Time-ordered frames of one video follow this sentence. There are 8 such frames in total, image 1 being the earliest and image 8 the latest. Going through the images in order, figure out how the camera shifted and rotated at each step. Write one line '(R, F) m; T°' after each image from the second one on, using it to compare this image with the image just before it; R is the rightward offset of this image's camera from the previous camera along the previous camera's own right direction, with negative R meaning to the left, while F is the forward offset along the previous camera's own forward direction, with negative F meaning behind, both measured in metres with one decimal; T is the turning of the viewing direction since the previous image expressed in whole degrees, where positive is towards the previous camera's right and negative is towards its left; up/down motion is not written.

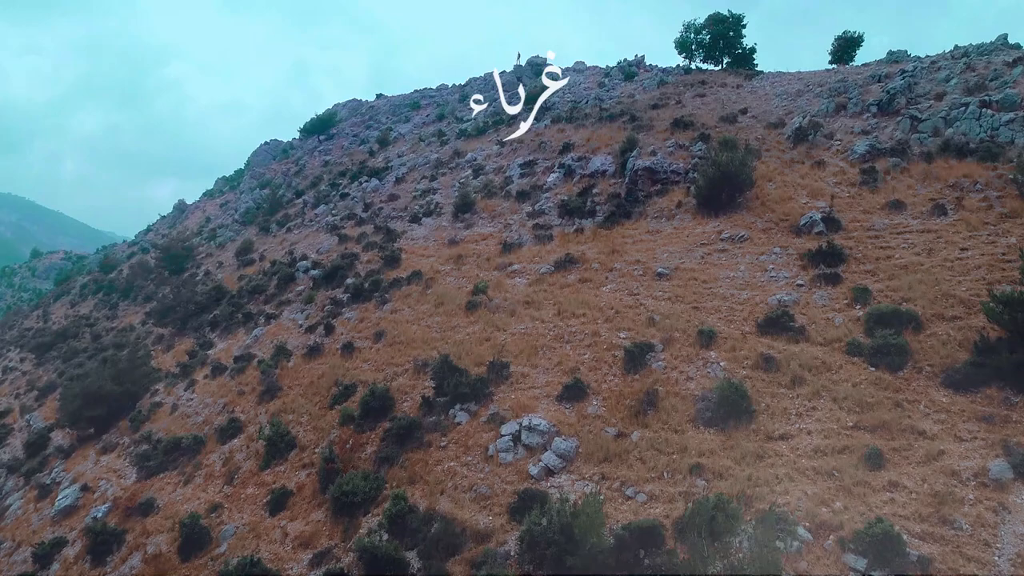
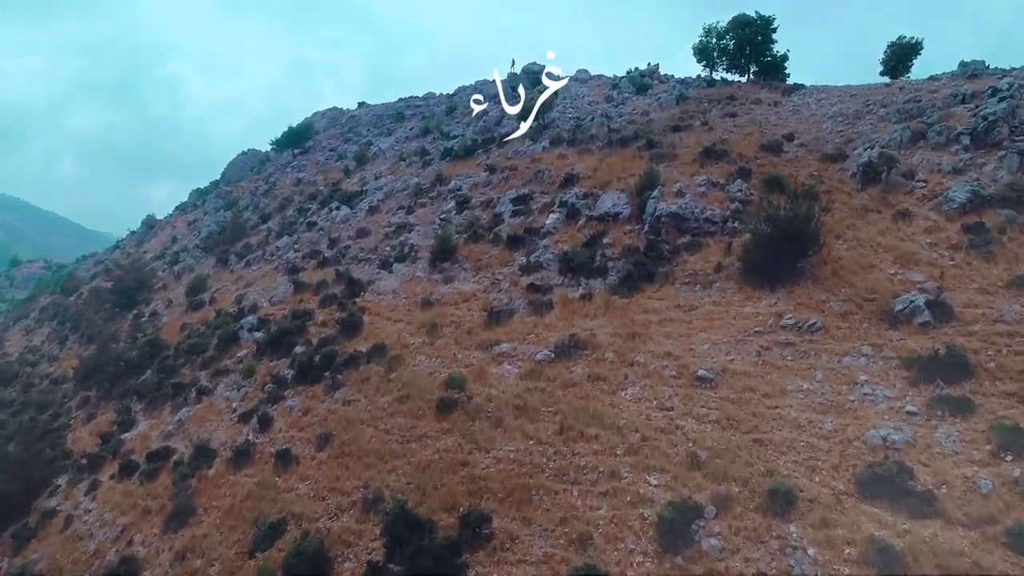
(+0.4, +7.6) m; 0°
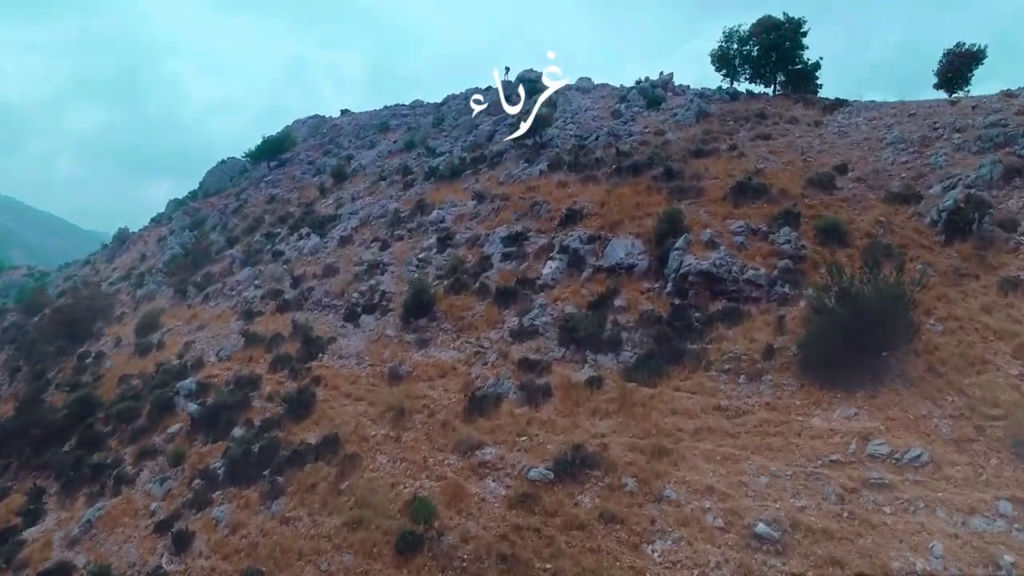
(+0.3, +5.8) m; 0°
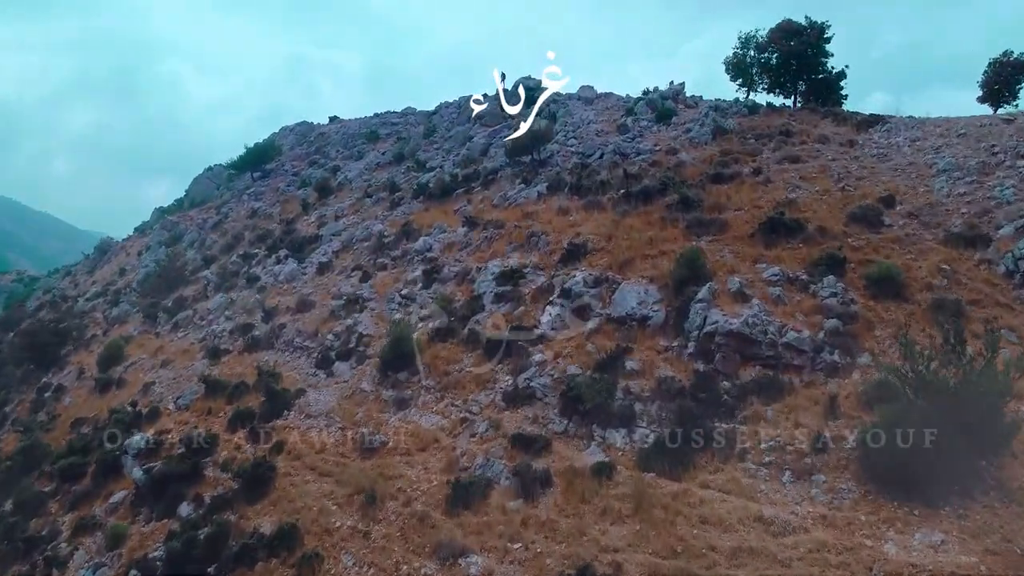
(+0.2, +3.5) m; 0°
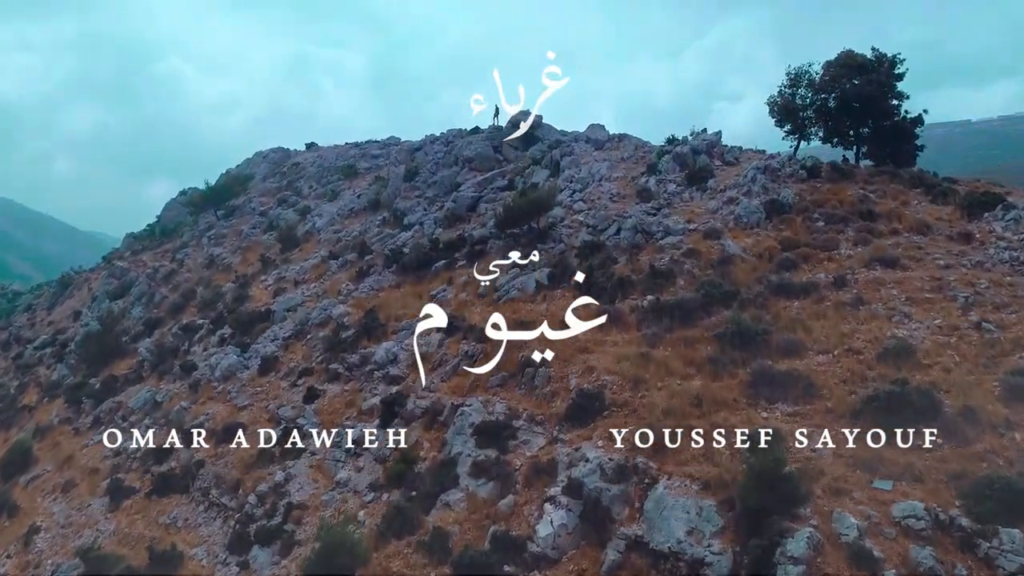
(+0.4, +7.3) m; 0°
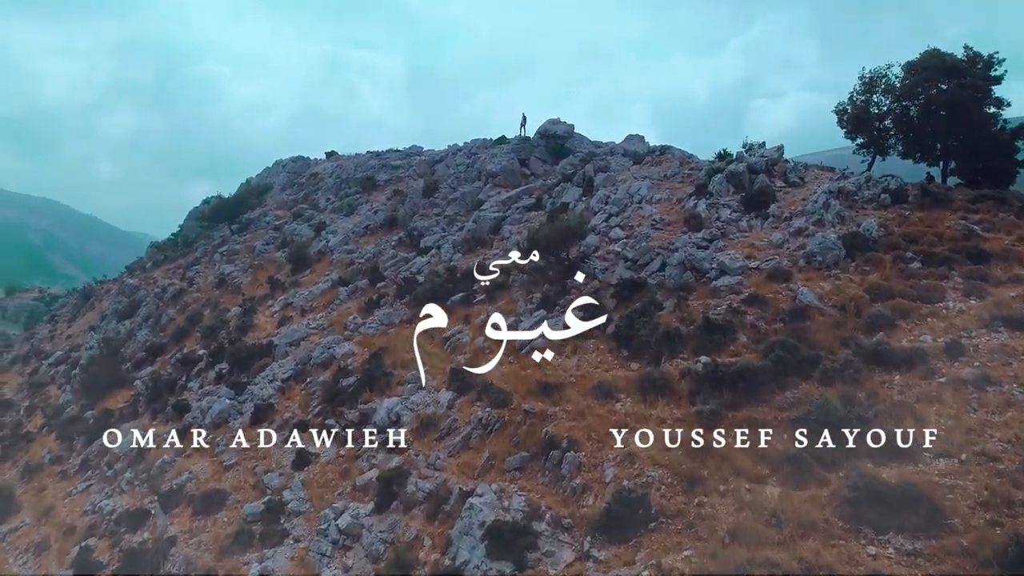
(+0.3, +3.8) m; -3°
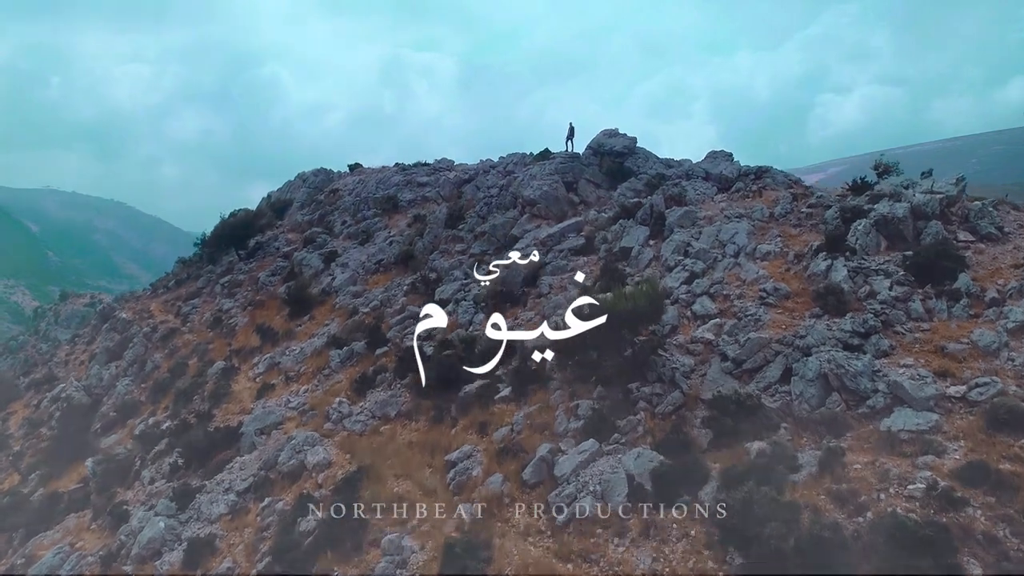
(+0.3, +7.8) m; -4°
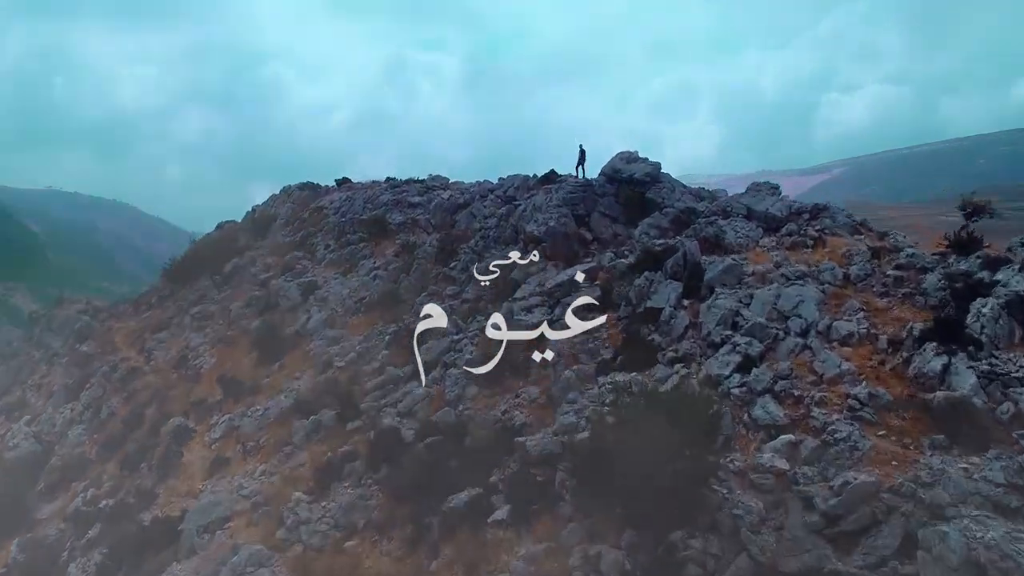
(+0.1, +4.3) m; 0°
